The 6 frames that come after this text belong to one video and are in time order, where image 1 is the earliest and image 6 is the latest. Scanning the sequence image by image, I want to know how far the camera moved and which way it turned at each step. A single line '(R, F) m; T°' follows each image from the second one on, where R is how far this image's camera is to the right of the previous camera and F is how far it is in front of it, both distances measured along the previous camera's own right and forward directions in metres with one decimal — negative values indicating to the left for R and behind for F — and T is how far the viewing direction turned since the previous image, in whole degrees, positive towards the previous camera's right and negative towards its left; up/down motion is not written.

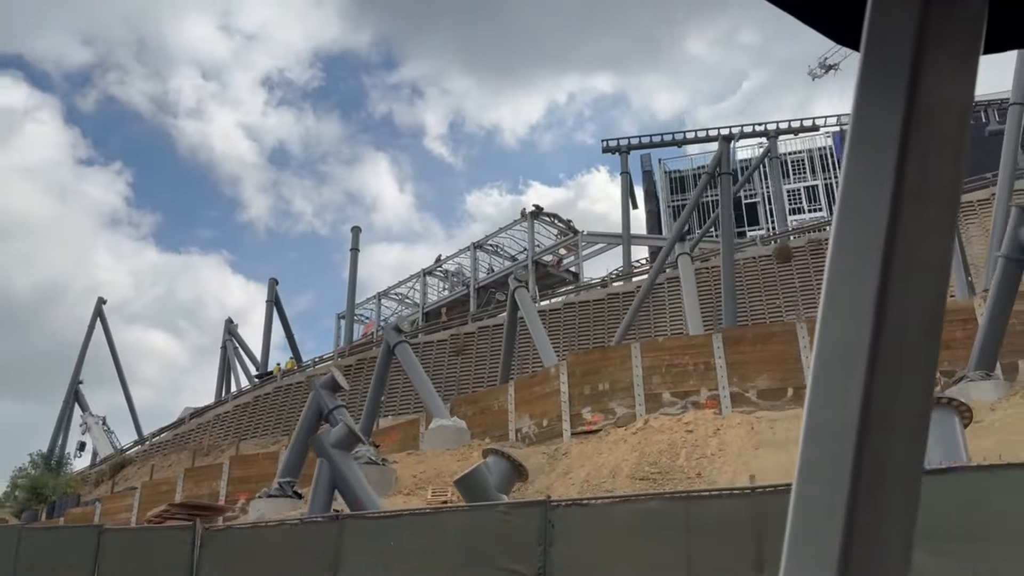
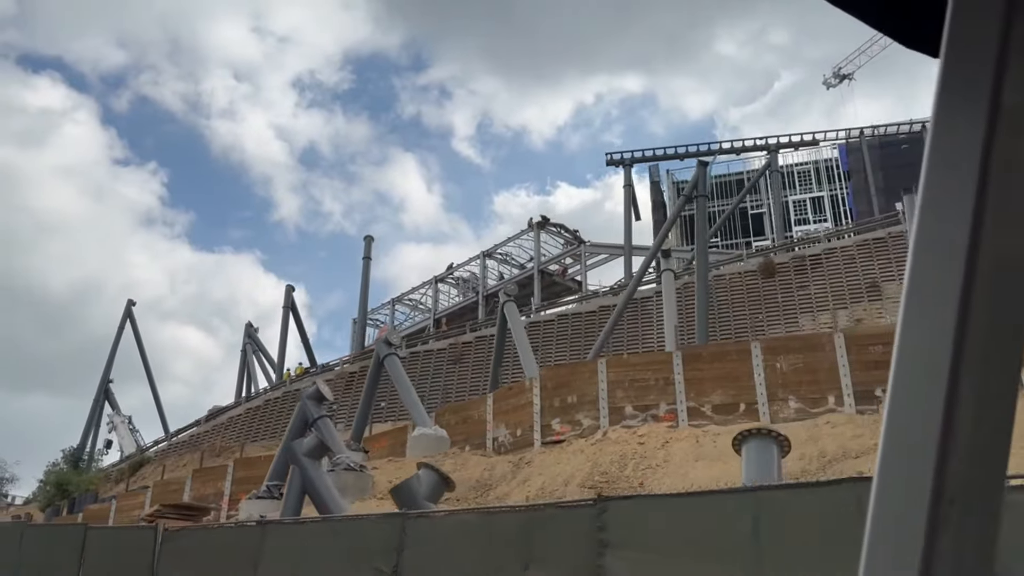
(+1.1, -1.2) m; -2°
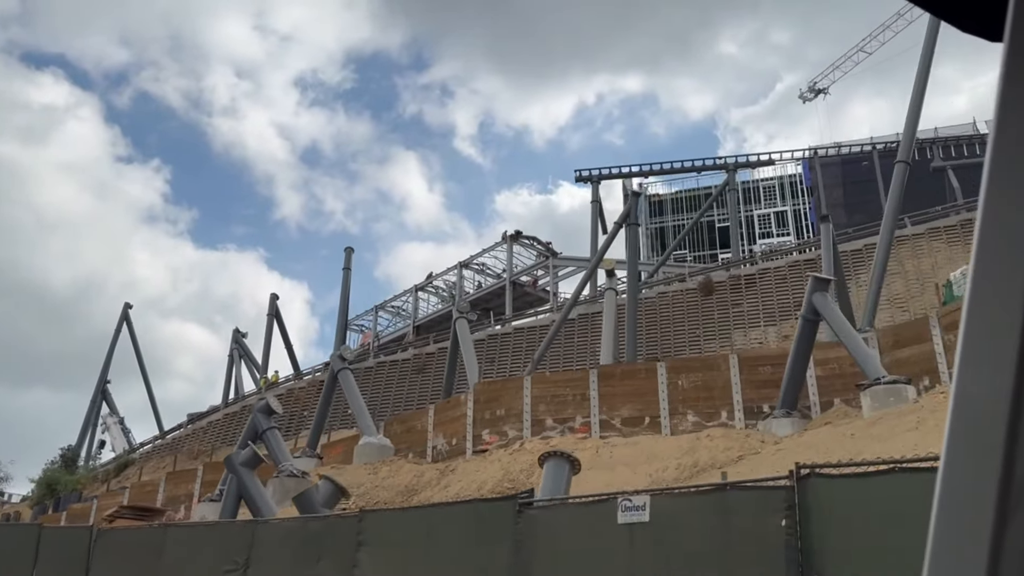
(+1.5, -1.9) m; 0°
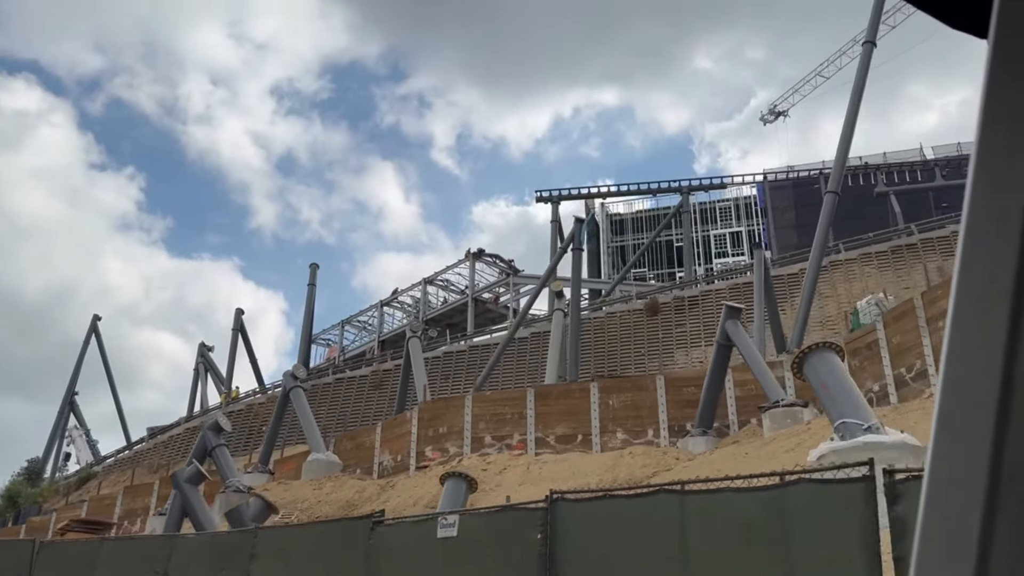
(+0.8, -1.0) m; +2°
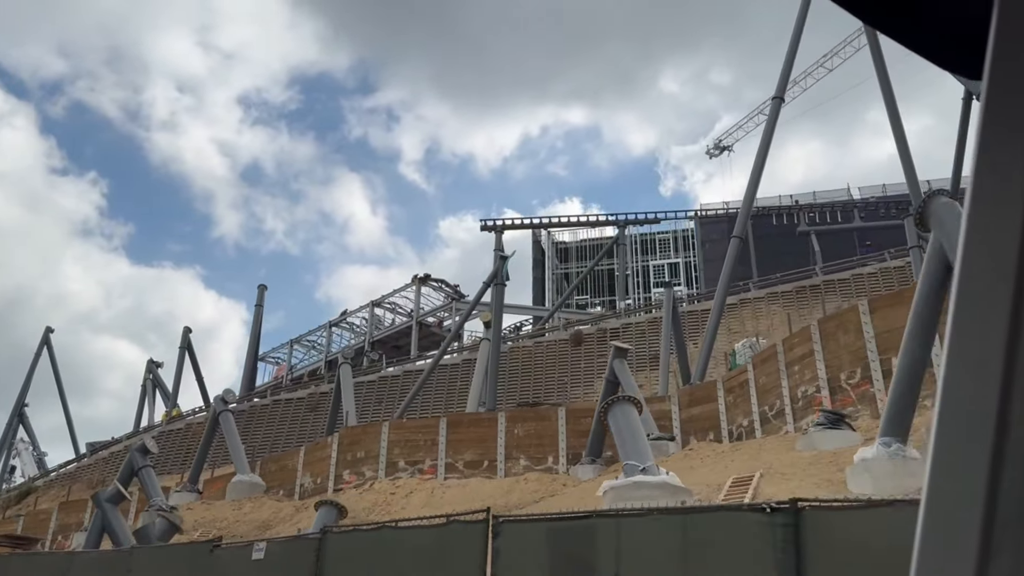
(+1.2, -1.6) m; +2°
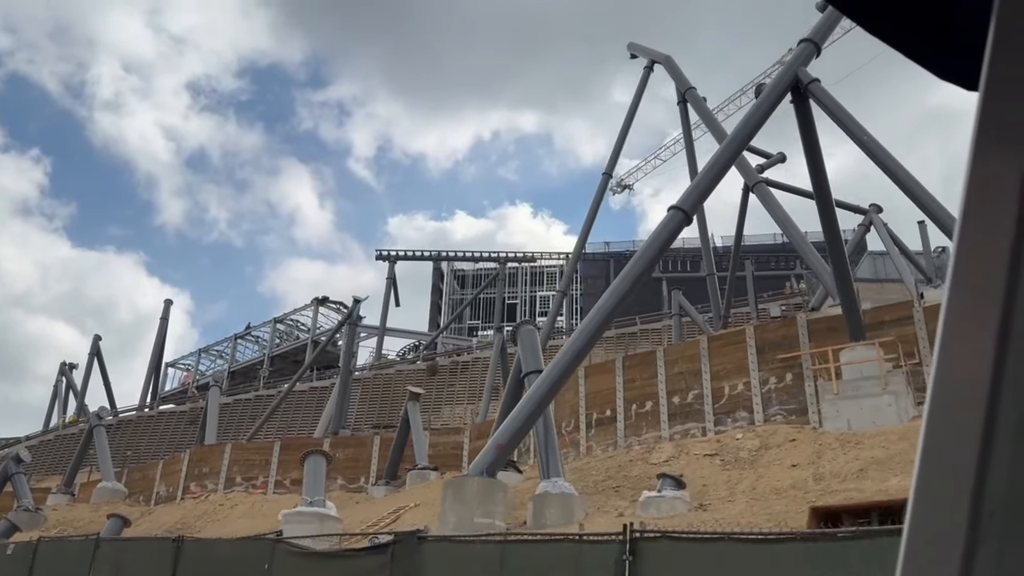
(+3.5, -4.5) m; +4°
